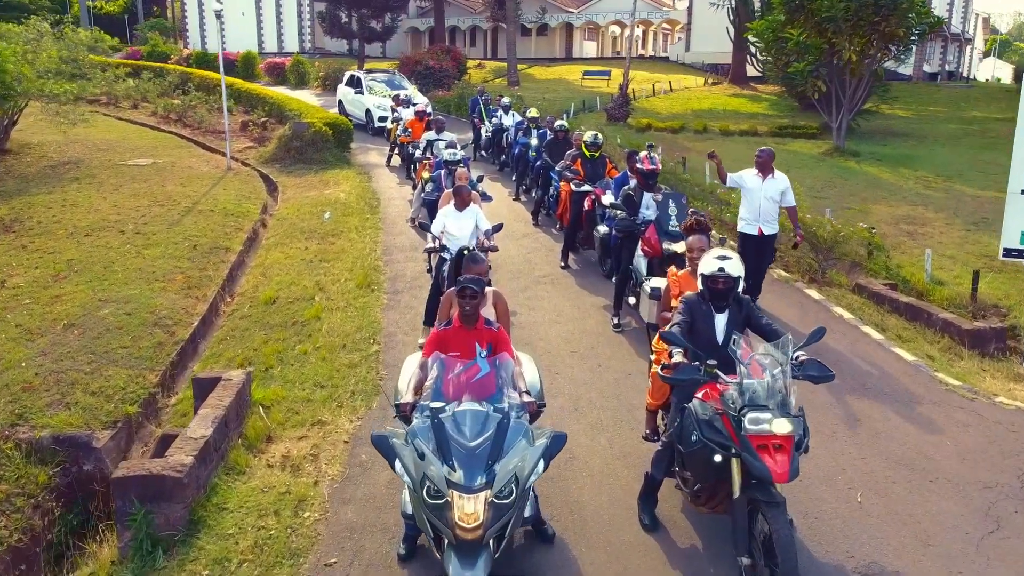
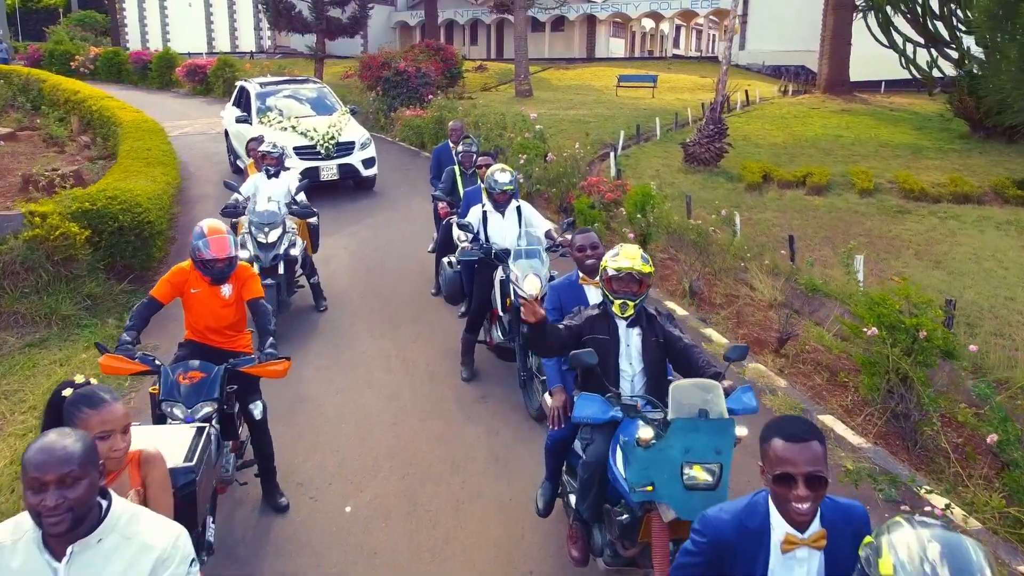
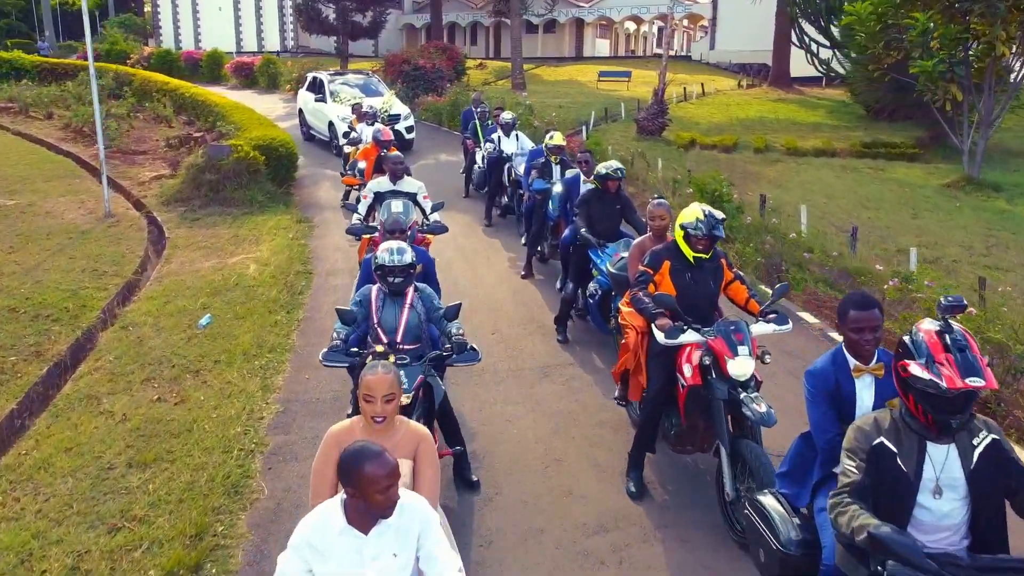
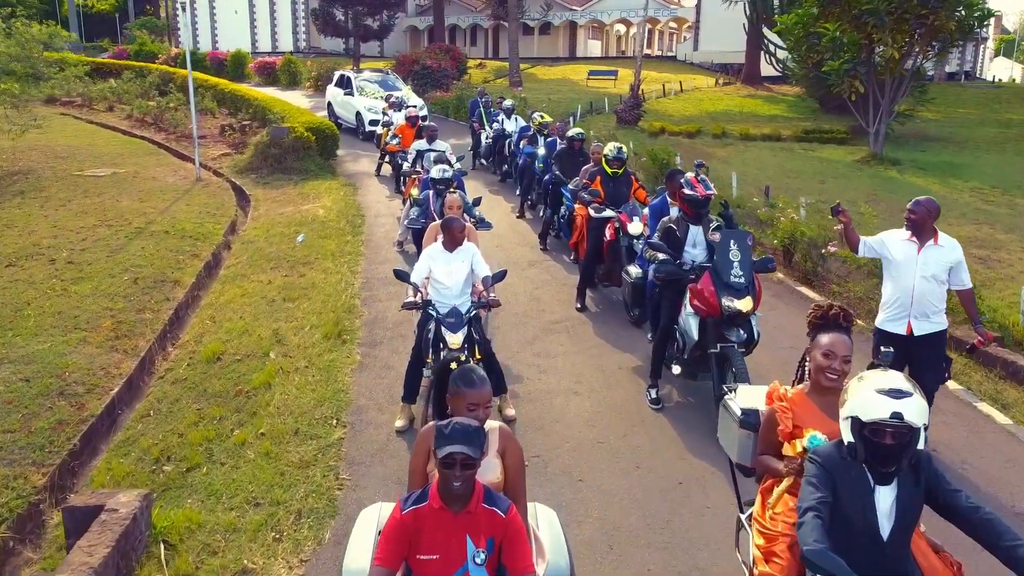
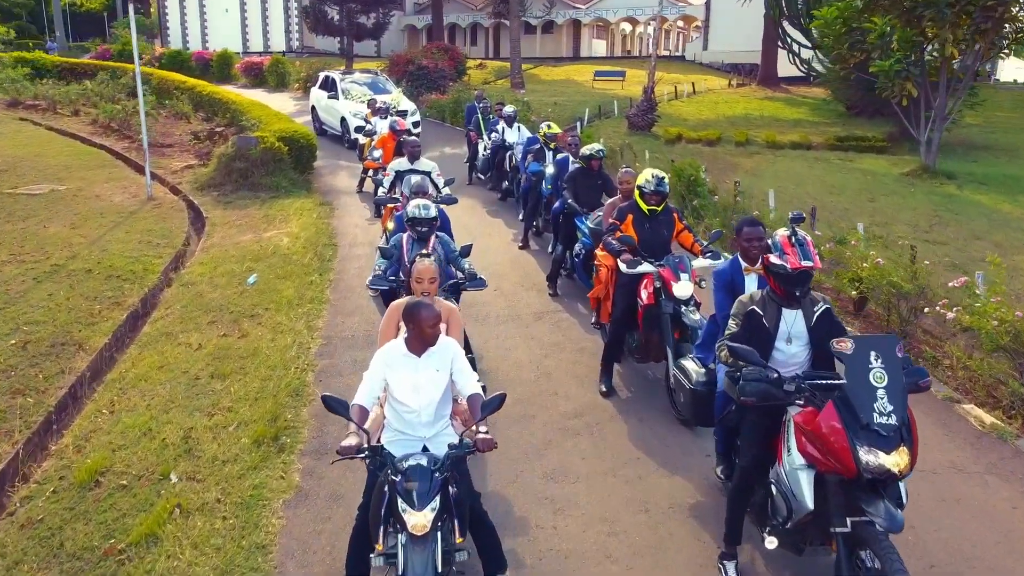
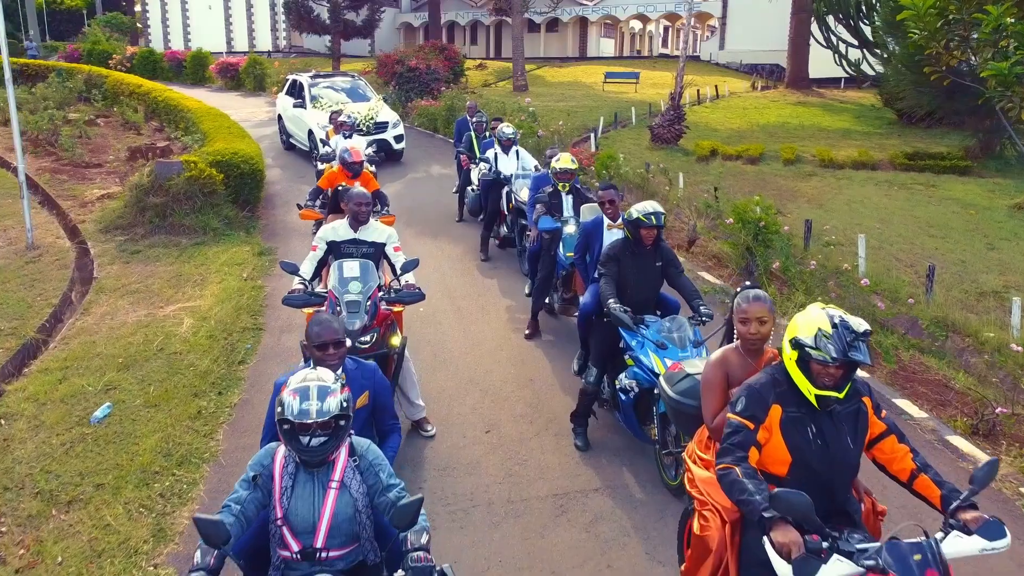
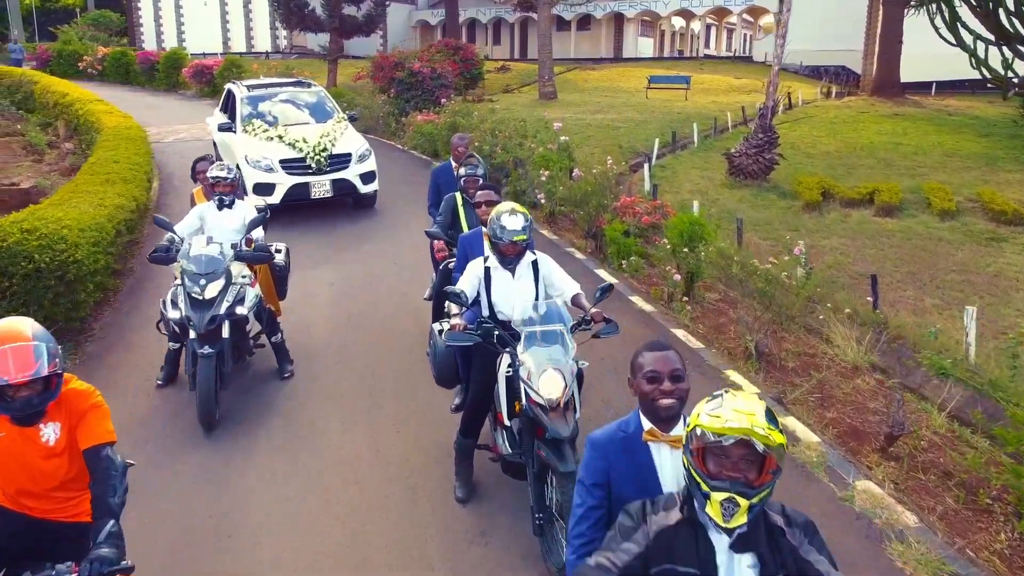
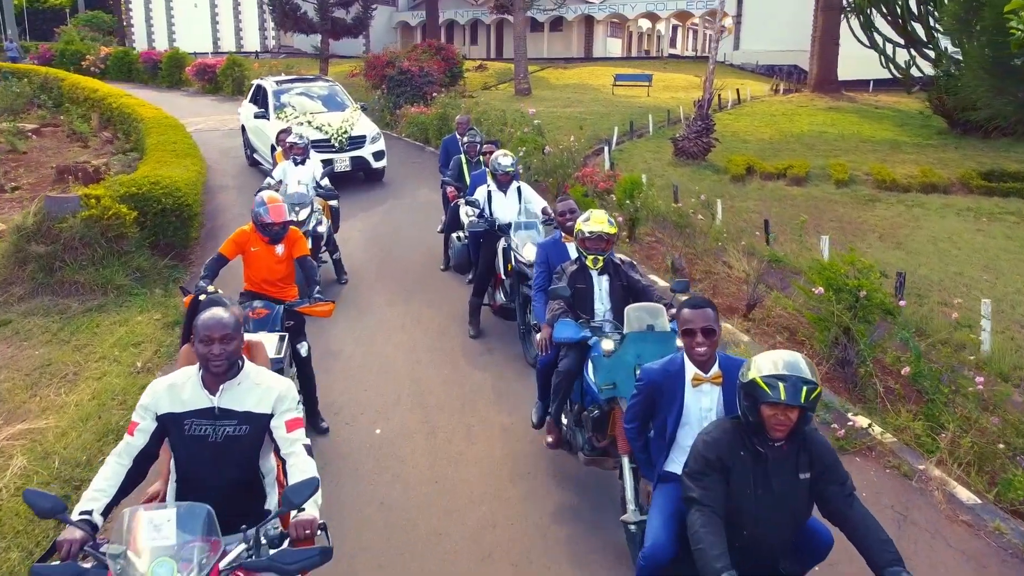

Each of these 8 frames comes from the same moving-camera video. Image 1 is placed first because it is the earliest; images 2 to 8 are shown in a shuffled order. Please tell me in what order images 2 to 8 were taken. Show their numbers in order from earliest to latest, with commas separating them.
4, 5, 3, 6, 8, 2, 7
